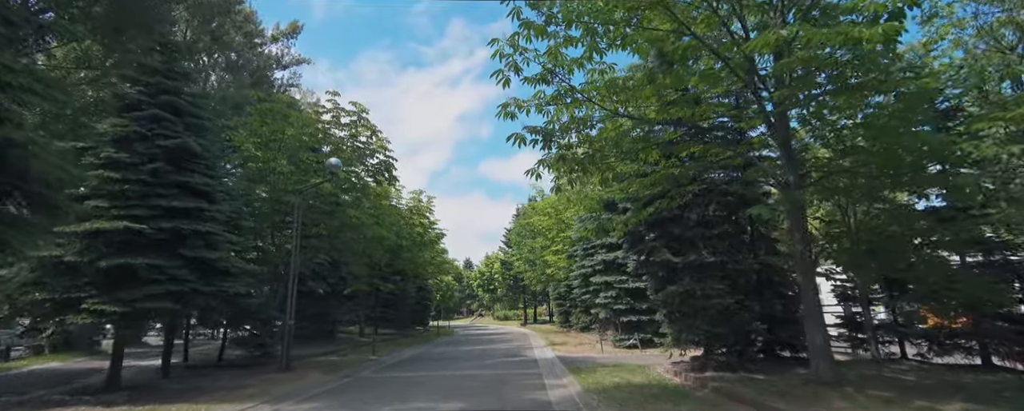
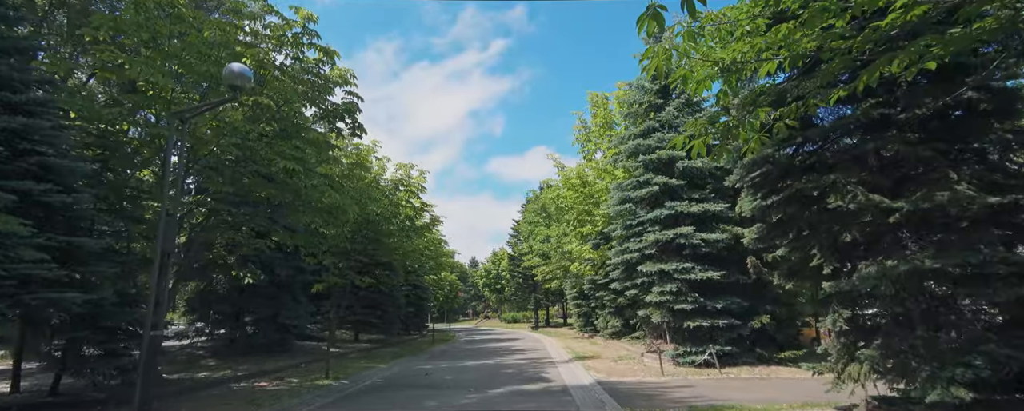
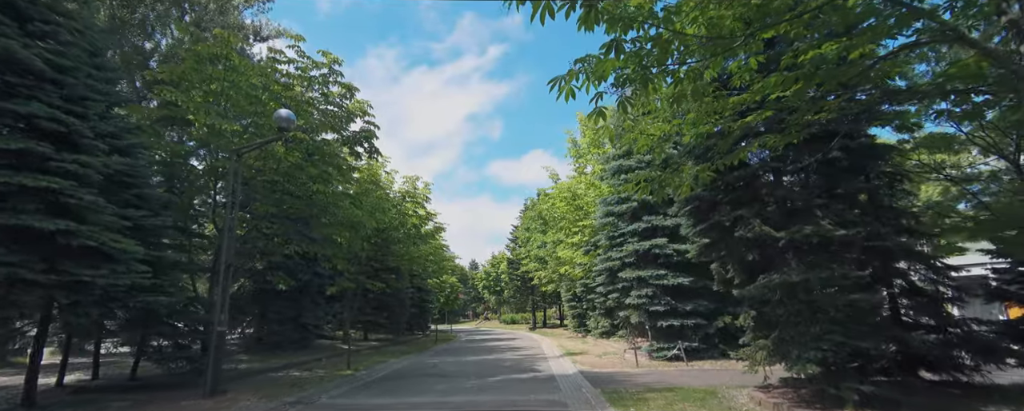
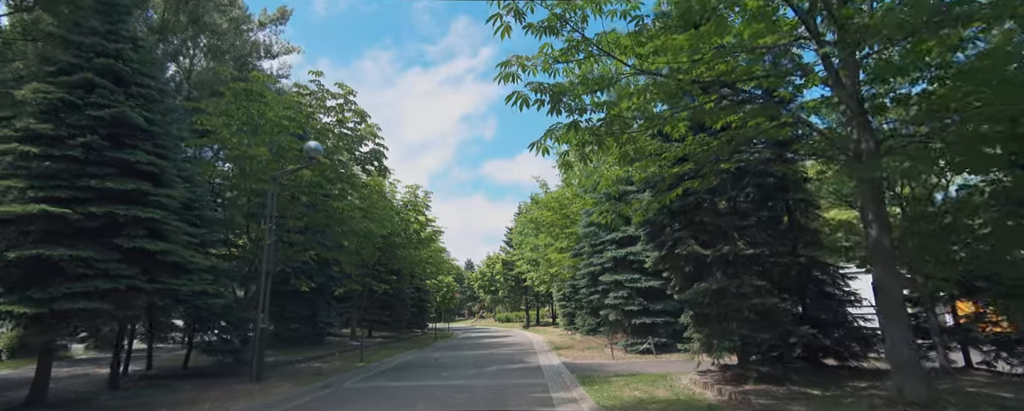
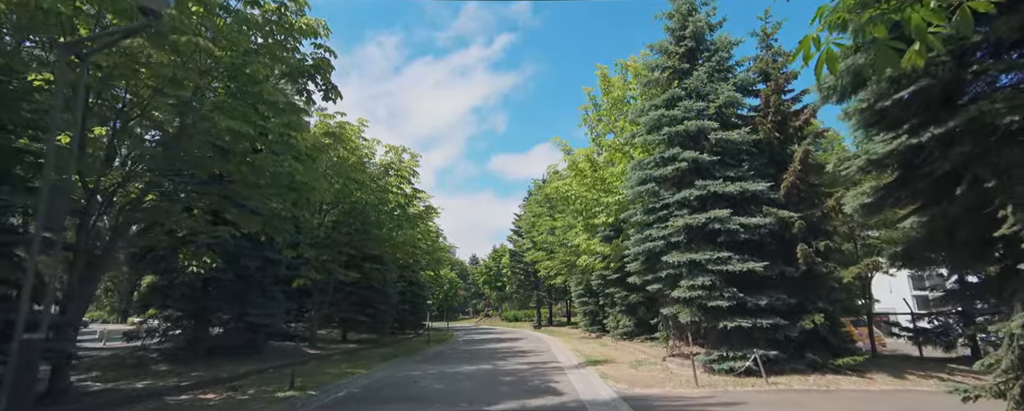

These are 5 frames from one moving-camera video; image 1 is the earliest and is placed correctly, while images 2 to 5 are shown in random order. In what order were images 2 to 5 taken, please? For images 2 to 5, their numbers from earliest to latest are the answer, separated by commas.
4, 3, 2, 5
